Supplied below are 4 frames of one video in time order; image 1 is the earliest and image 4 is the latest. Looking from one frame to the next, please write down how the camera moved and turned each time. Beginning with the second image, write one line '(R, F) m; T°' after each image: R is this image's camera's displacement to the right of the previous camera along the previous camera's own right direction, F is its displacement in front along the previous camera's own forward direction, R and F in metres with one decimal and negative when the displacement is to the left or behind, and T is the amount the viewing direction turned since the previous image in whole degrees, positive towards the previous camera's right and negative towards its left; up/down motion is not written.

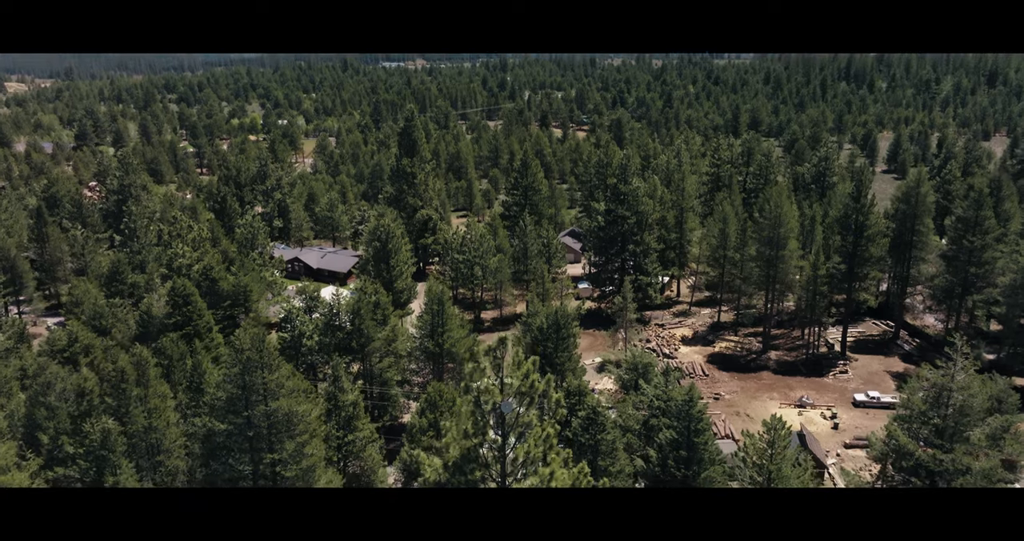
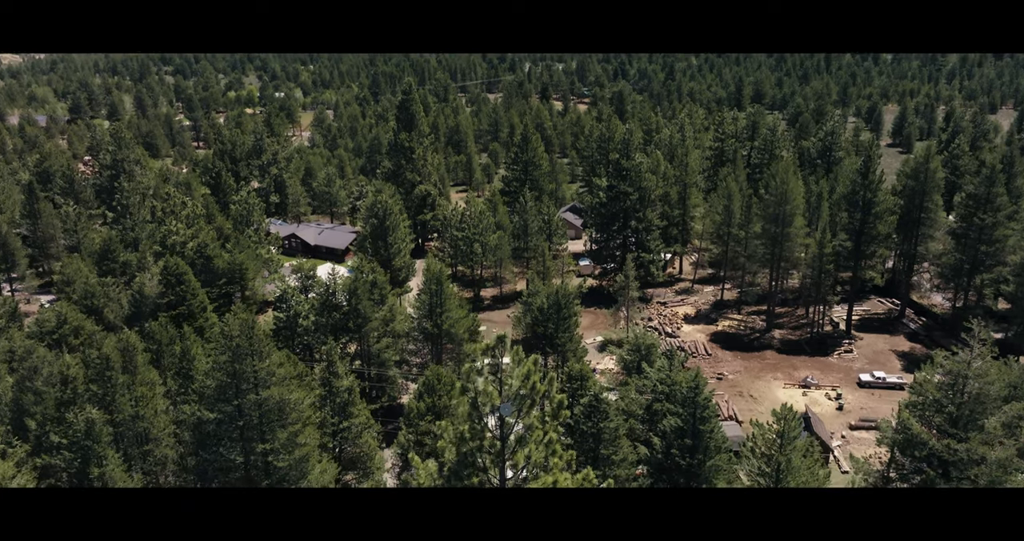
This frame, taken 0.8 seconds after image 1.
(0.0, +1.2) m; 0°
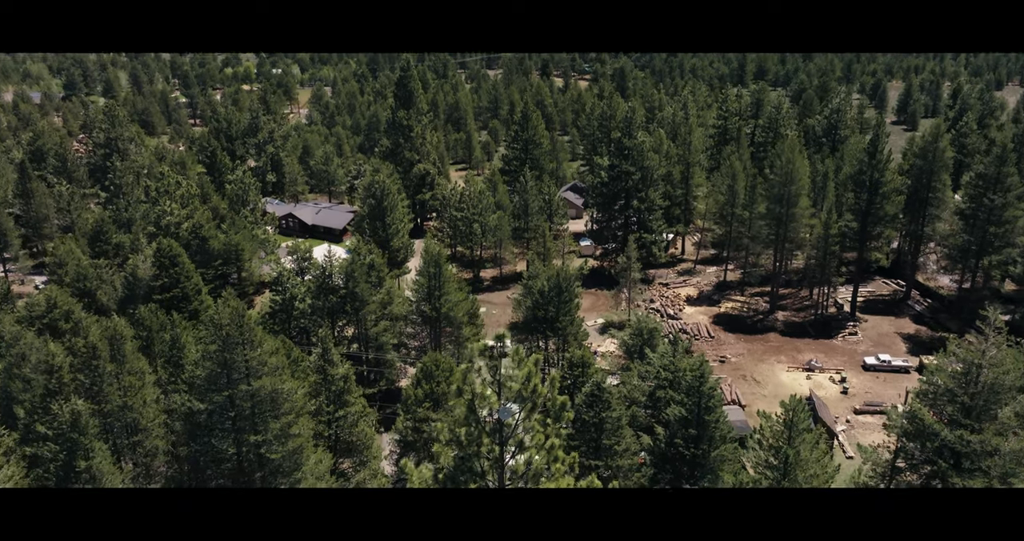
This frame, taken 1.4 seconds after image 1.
(0.0, +1.0) m; 0°
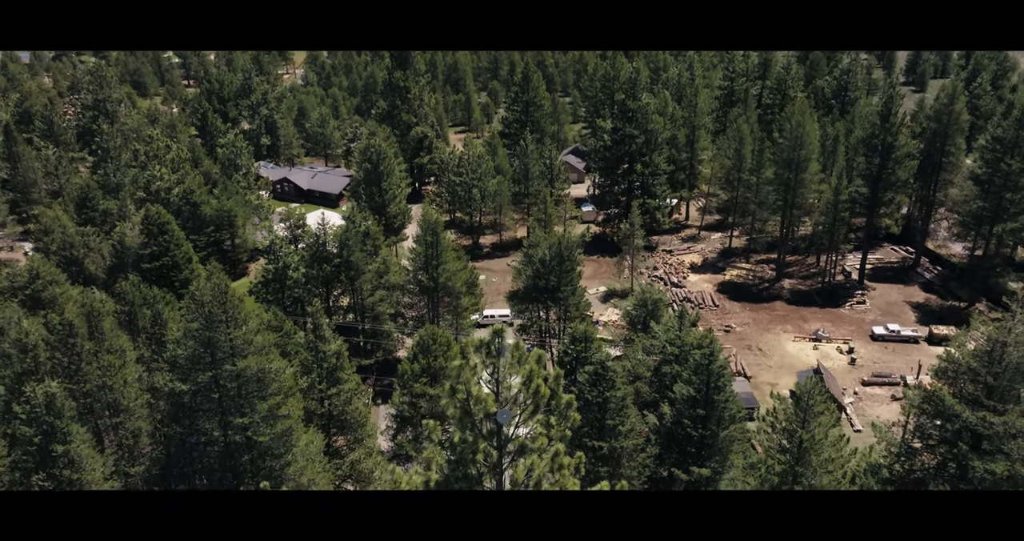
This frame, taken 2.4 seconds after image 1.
(0.0, +1.5) m; 0°
